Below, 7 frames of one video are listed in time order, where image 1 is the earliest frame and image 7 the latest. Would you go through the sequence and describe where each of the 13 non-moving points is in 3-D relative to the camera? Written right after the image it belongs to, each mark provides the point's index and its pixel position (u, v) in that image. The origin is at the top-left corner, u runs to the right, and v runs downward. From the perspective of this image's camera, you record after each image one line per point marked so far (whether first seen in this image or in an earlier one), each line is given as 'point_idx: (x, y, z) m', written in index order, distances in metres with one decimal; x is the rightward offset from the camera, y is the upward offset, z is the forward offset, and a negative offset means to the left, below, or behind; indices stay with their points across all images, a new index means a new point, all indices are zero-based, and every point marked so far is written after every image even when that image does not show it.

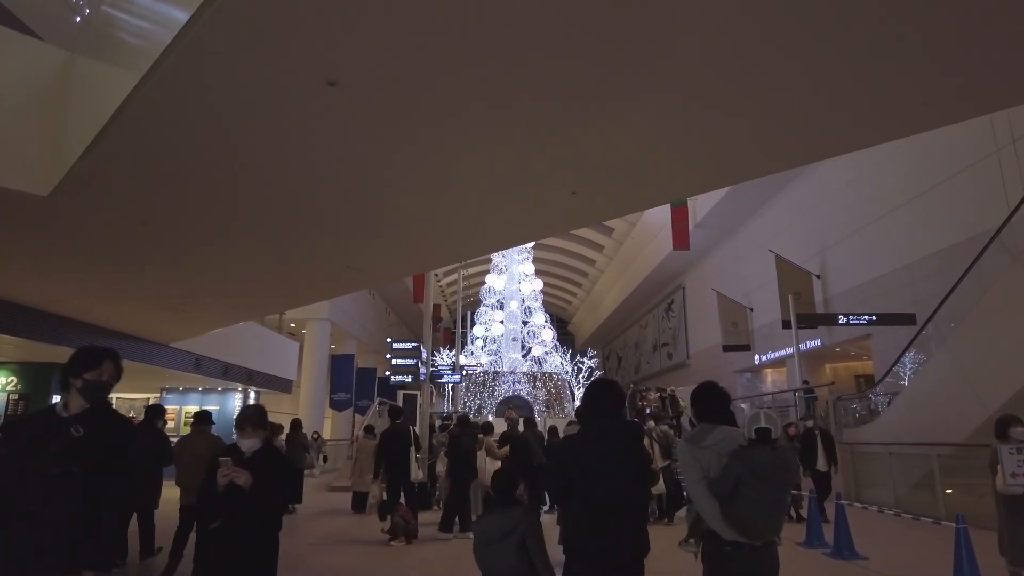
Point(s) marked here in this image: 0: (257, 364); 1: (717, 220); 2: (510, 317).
0: (-5.6, -1.6, +13.4) m
1: (+6.2, +2.1, +18.9) m
2: (0.0, -0.8, +17.6) m
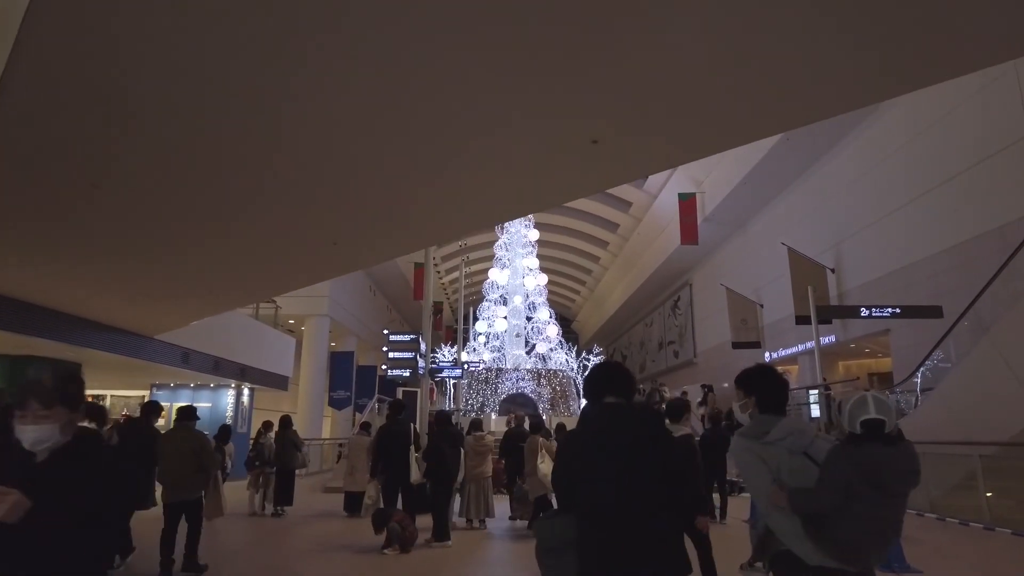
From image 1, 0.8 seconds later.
0: (-5.5, -1.4, +13.0) m
1: (+6.3, +2.2, +18.4) m
2: (+0.1, -0.6, +17.2) m
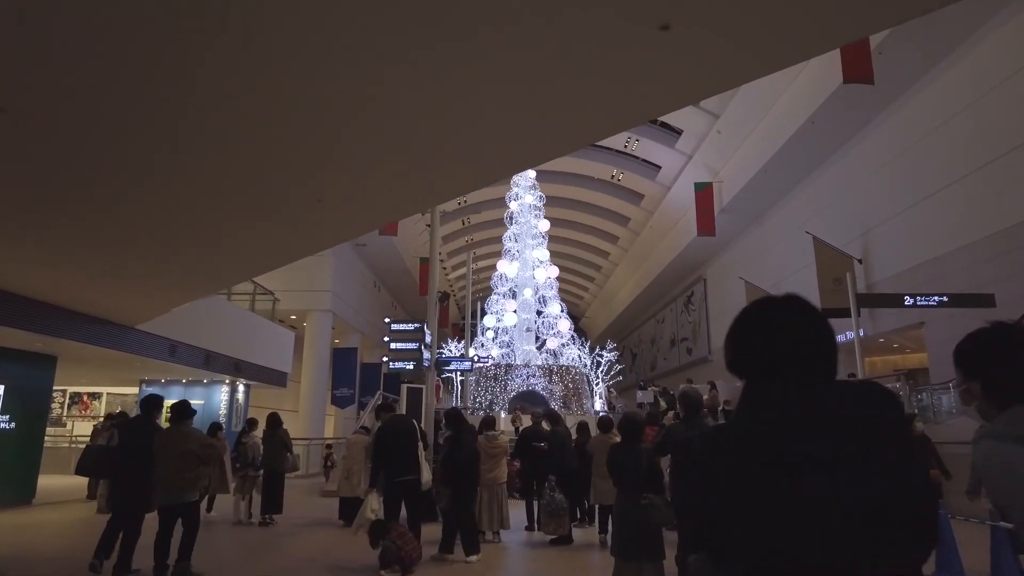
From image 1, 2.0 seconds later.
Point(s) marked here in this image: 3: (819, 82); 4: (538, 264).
0: (-5.3, -1.3, +12.3) m
1: (+6.5, +2.4, +17.6) m
2: (+0.3, -0.5, +16.5) m
3: (+6.3, +4.2, +13.0) m
4: (+0.7, +0.6, +16.3) m
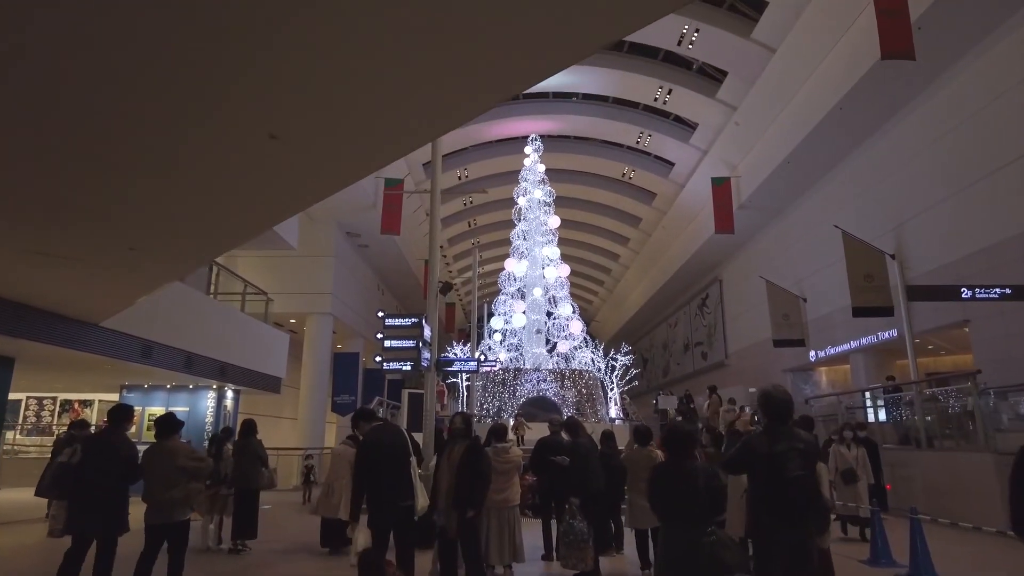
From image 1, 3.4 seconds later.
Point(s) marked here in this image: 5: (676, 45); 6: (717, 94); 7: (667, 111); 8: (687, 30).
0: (-5.1, -1.2, +11.5) m
1: (+6.7, +2.4, +16.8) m
2: (+0.5, -0.5, +15.6) m
3: (+6.4, +4.2, +12.2) m
4: (+0.9, +0.6, +15.5) m
5: (+4.1, +6.1, +15.8) m
6: (+5.5, +5.3, +17.1) m
7: (+4.8, +5.5, +19.7) m
8: (+4.2, +6.2, +15.1) m
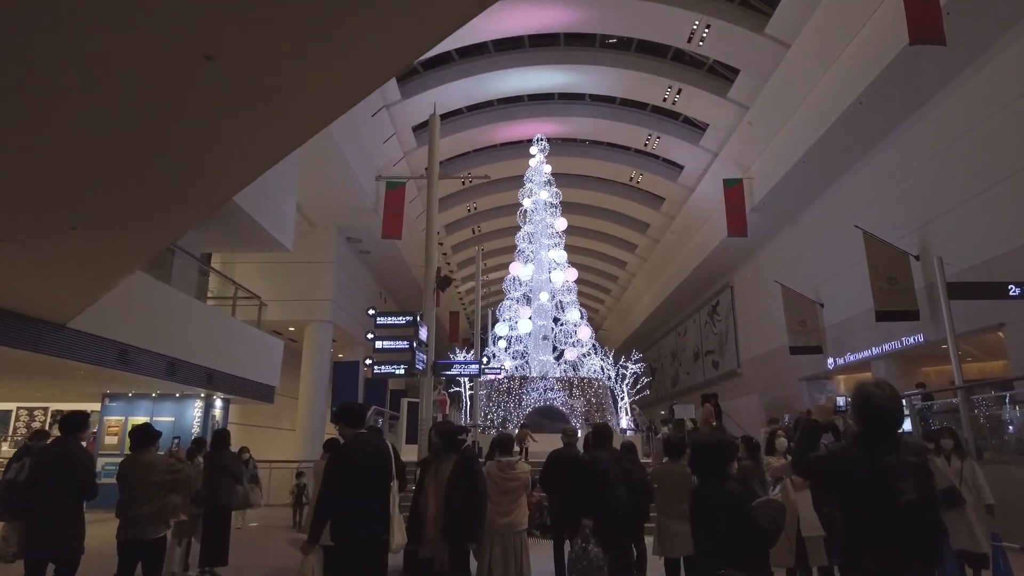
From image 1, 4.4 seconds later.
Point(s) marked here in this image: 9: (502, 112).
0: (-5.0, -1.3, +11.0) m
1: (+6.9, +2.3, +16.2) m
2: (+0.6, -0.6, +15.1) m
3: (+6.5, +4.2, +11.7) m
4: (+1.0, +0.5, +14.9) m
5: (+4.2, +6.0, +15.3) m
6: (+5.7, +5.1, +16.5) m
7: (+5.0, +5.3, +19.2) m
8: (+4.3, +6.1, +14.7) m
9: (-0.3, +5.5, +19.7) m
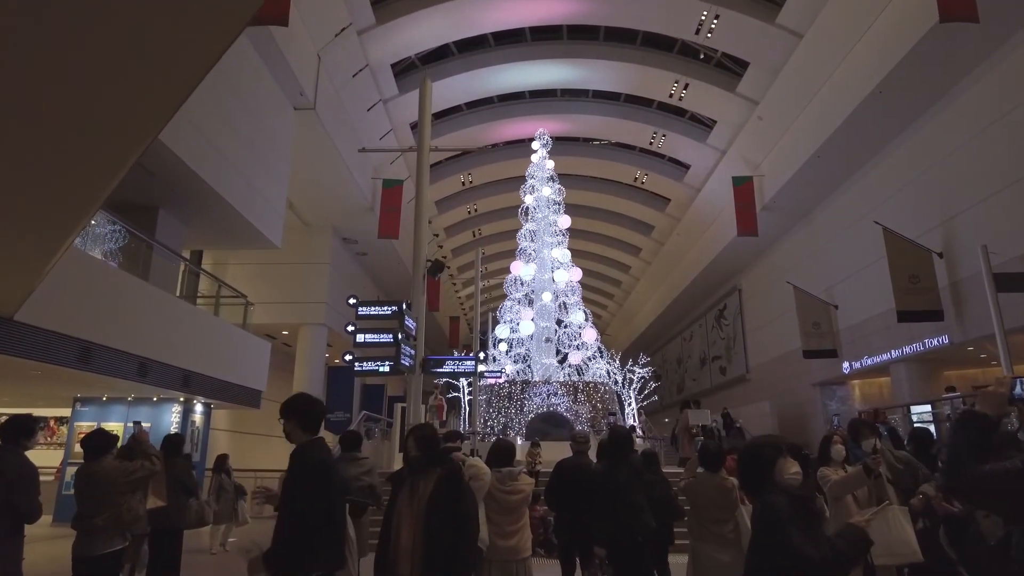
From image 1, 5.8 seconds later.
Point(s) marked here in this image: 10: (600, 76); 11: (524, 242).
0: (-5.0, -1.3, +10.4) m
1: (+6.9, +2.2, +15.6) m
2: (+0.7, -0.6, +14.4) m
3: (+6.5, +4.2, +11.1) m
4: (+1.0, +0.5, +14.3) m
5: (+4.2, +5.9, +14.7) m
6: (+5.7, +5.1, +16.0) m
7: (+5.0, +5.3, +18.6) m
8: (+4.3, +6.1, +14.1) m
9: (-0.3, +5.4, +19.1) m
10: (+2.4, +5.8, +17.1) m
11: (+0.3, +1.0, +14.3) m
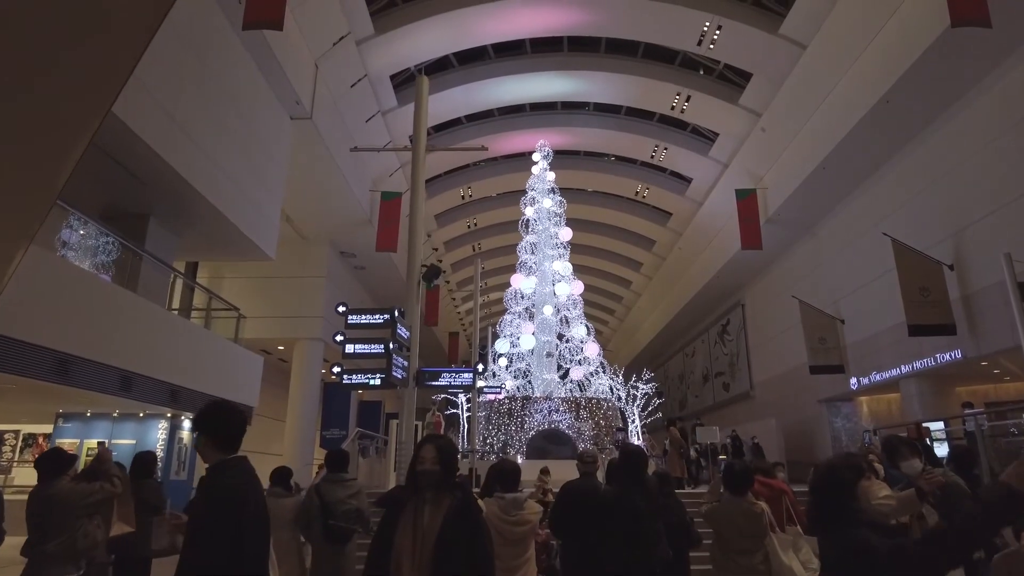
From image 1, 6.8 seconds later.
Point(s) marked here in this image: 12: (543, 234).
0: (-5.0, -1.5, +10.1) m
1: (+6.9, +1.9, +15.4) m
2: (+0.7, -0.9, +14.1) m
3: (+6.5, +4.0, +10.9) m
4: (+1.0, +0.2, +14.0) m
5: (+4.2, +5.6, +14.6) m
6: (+5.7, +4.7, +15.8) m
7: (+5.0, +4.8, +18.4) m
8: (+4.3, +5.8, +14.0) m
9: (-0.3, +5.0, +19.0) m
10: (+2.4, +5.4, +17.0) m
11: (+0.3, +0.7, +14.0) m
12: (+0.7, +1.1, +13.8) m
